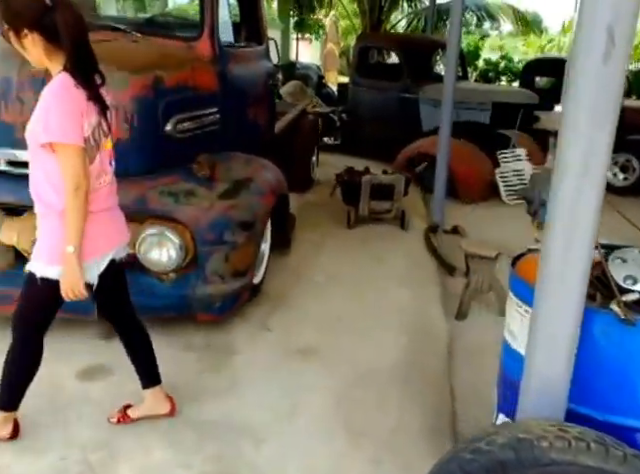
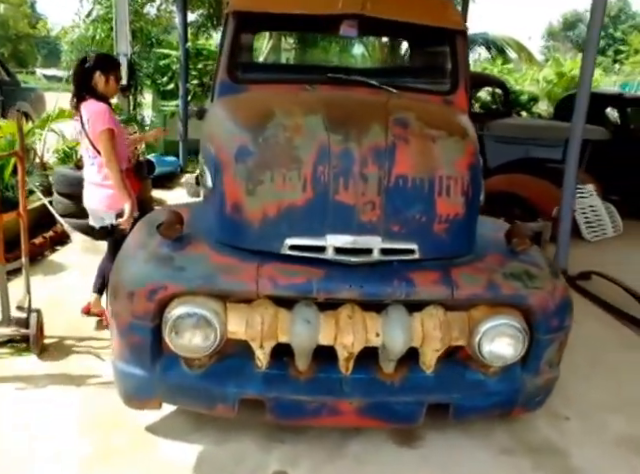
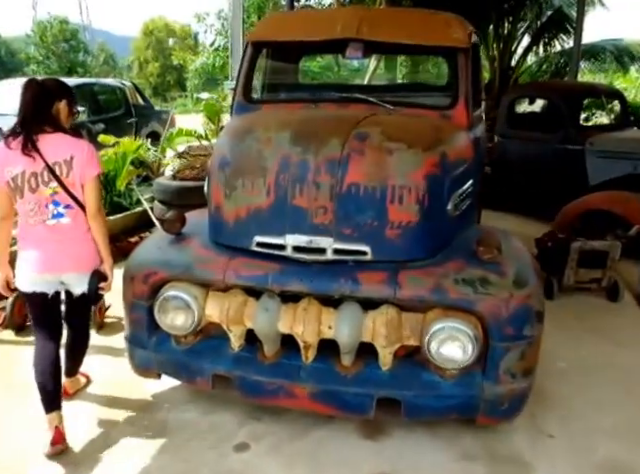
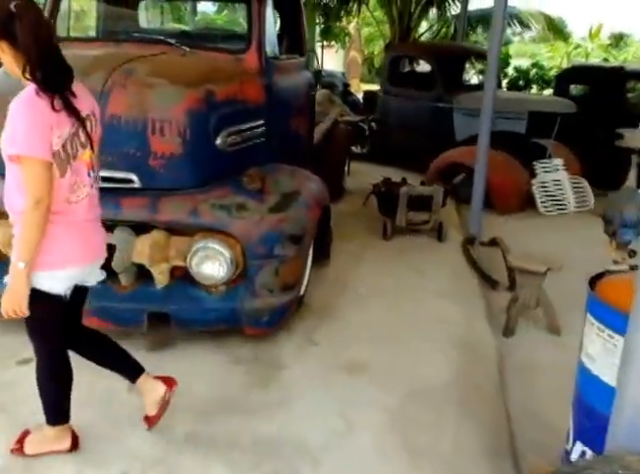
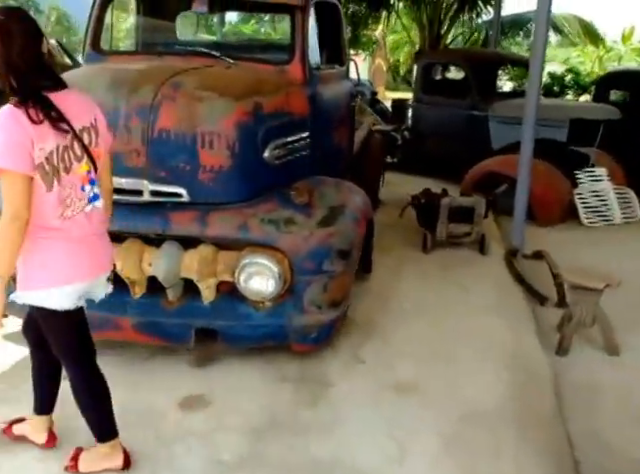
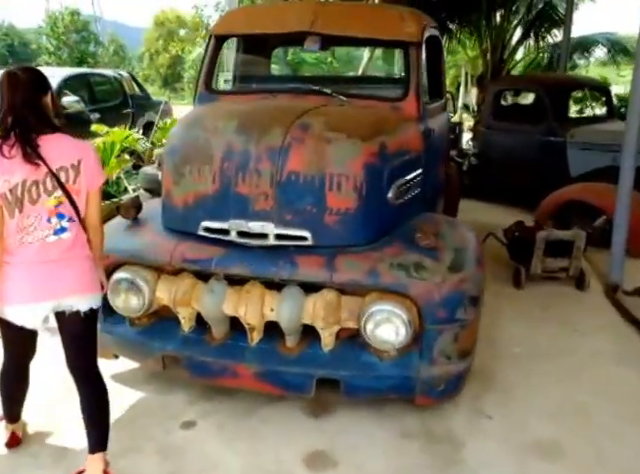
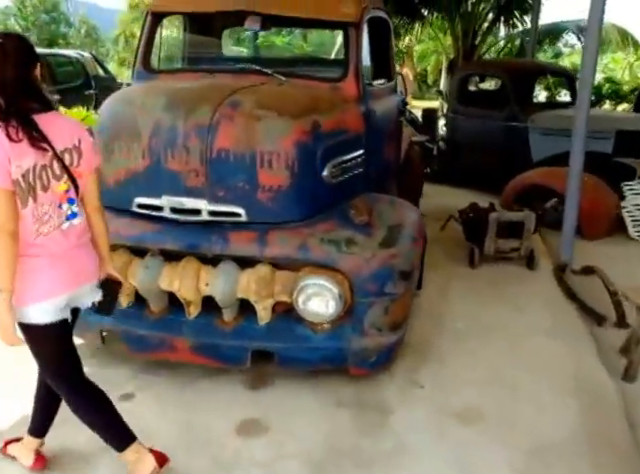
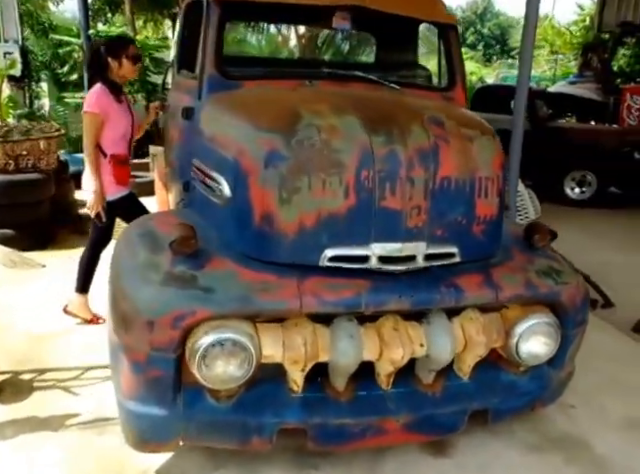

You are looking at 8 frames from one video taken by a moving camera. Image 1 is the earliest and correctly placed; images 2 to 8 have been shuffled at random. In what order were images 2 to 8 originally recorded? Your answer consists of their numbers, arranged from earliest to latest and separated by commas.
4, 5, 7, 6, 3, 2, 8
